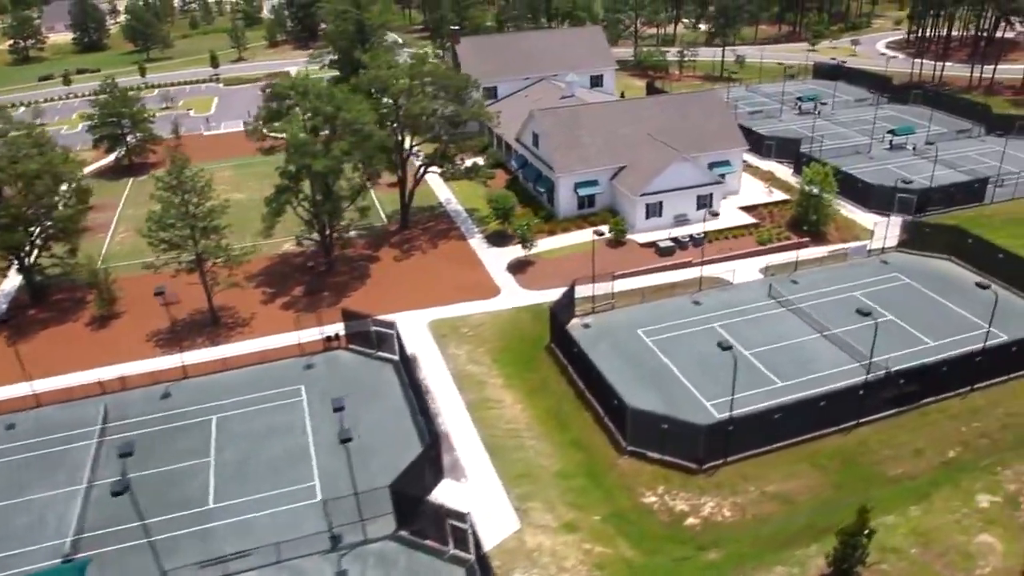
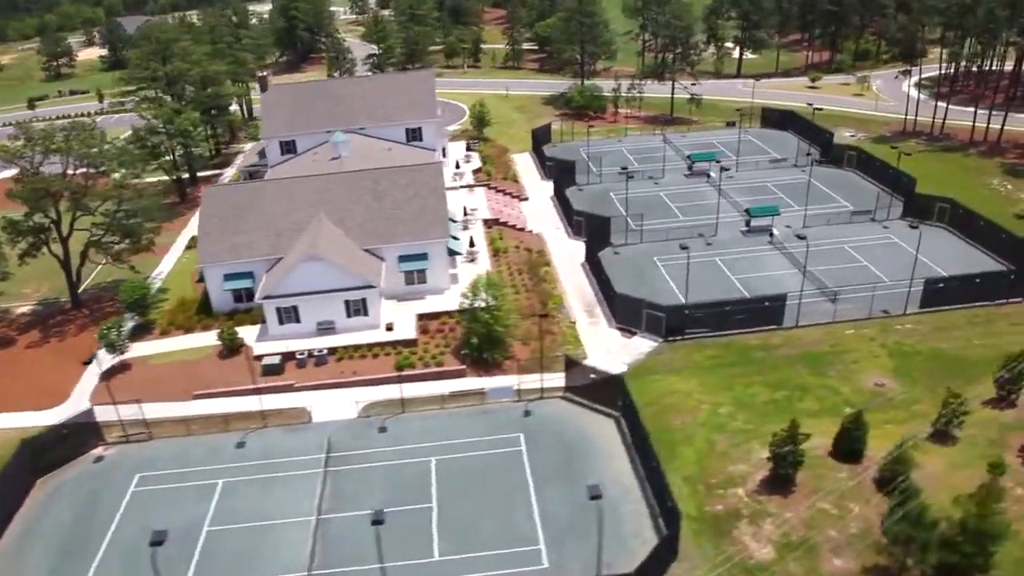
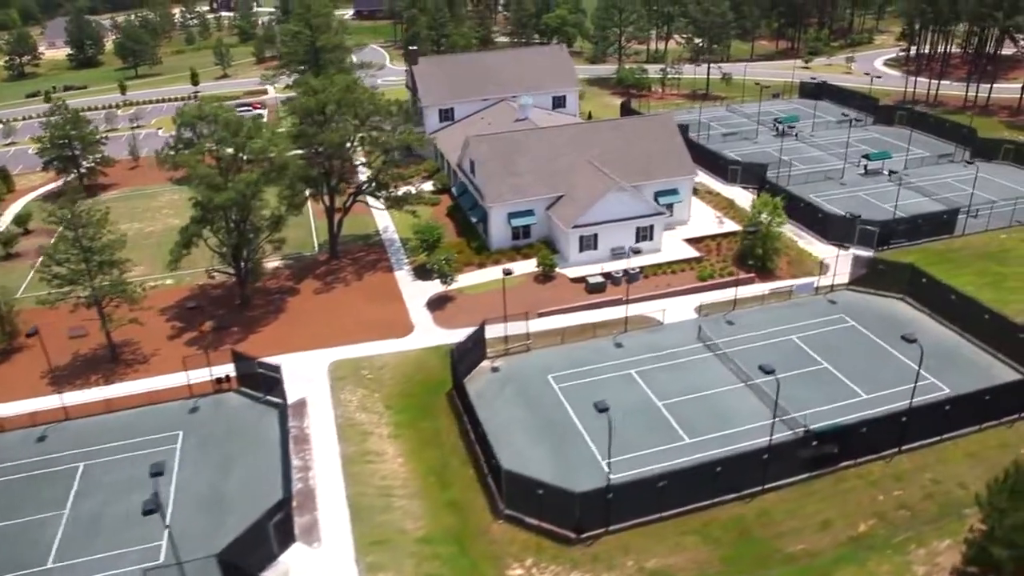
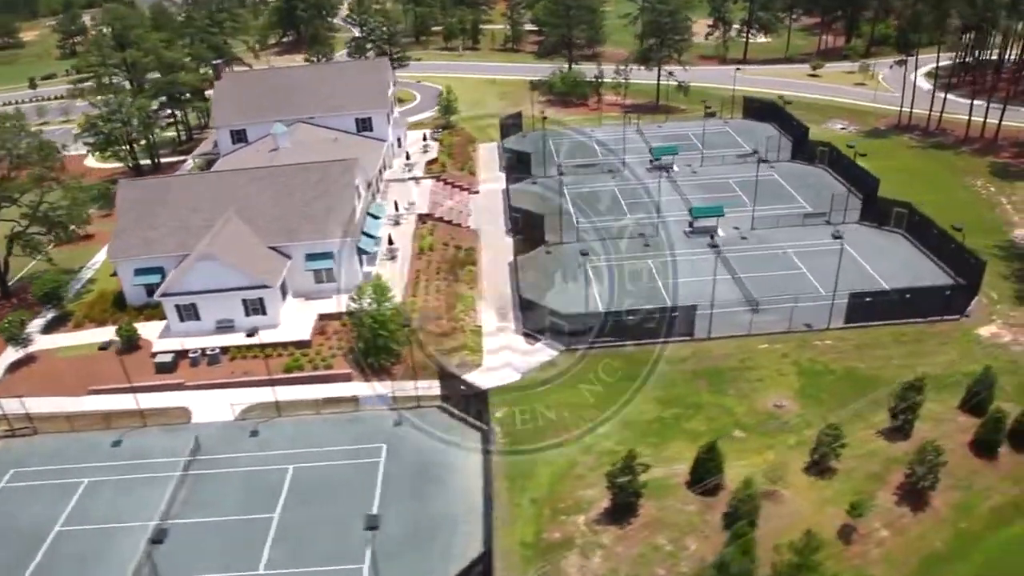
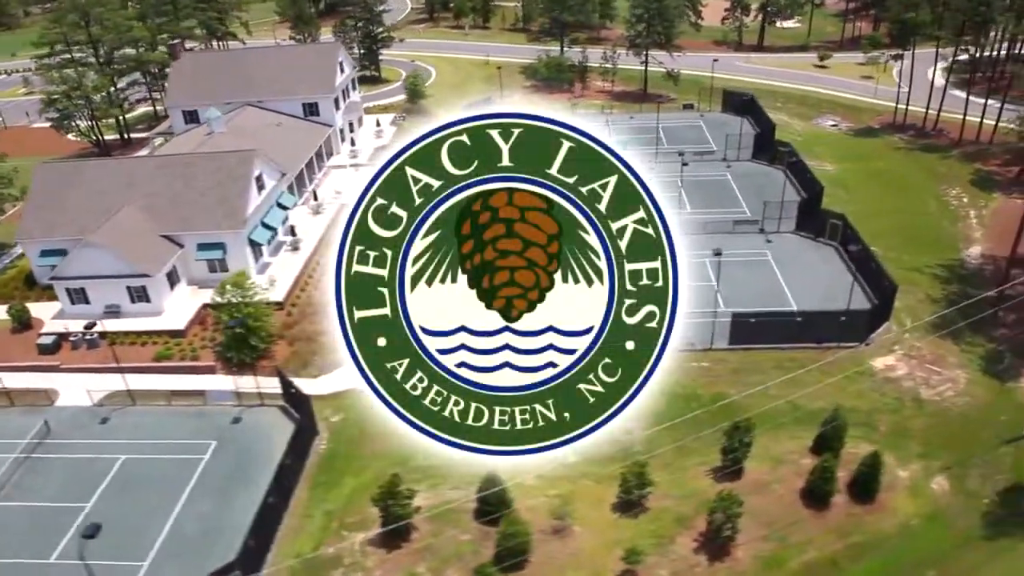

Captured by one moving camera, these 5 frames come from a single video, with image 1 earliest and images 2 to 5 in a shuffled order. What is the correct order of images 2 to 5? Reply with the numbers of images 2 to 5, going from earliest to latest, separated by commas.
3, 2, 4, 5
